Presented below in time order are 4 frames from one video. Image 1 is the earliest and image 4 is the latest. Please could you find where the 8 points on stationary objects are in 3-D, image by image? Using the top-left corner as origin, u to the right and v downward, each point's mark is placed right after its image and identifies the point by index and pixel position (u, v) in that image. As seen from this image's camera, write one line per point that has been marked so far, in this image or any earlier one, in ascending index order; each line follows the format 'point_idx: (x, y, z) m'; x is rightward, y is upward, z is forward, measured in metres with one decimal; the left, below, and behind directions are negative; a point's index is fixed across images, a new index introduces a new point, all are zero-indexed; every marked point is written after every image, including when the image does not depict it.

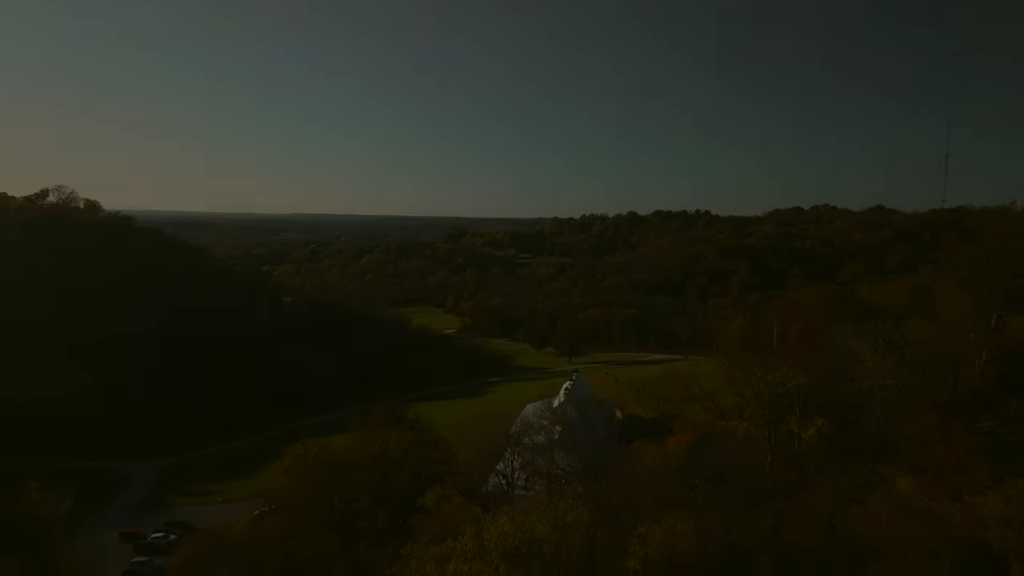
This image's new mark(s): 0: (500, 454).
0: (-0.4, -5.7, +20.1) m
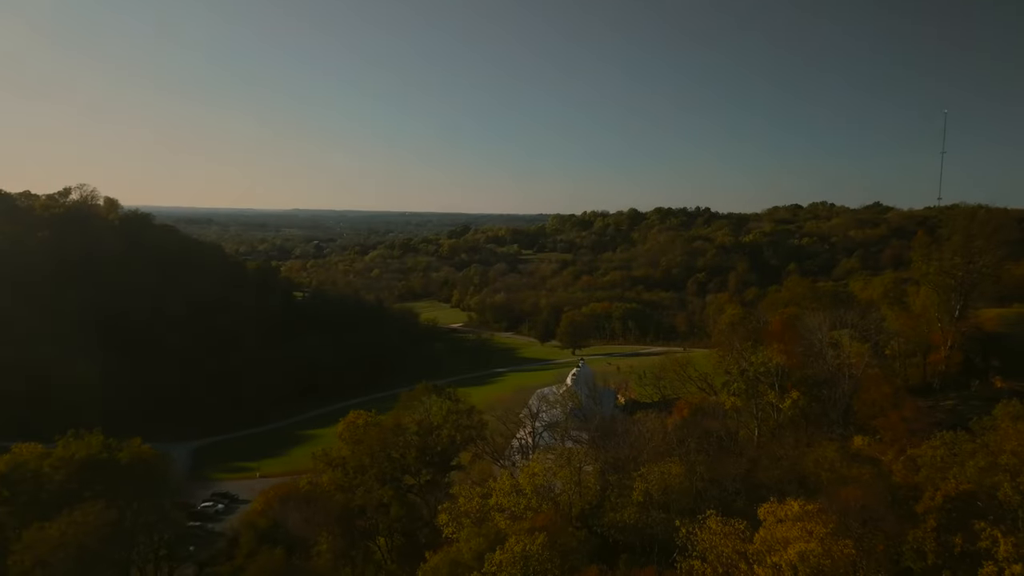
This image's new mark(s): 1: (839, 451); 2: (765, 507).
0: (+0.3, -5.5, +23.0) m
1: (+9.1, -4.6, +16.1) m
2: (+5.4, -4.7, +12.3) m
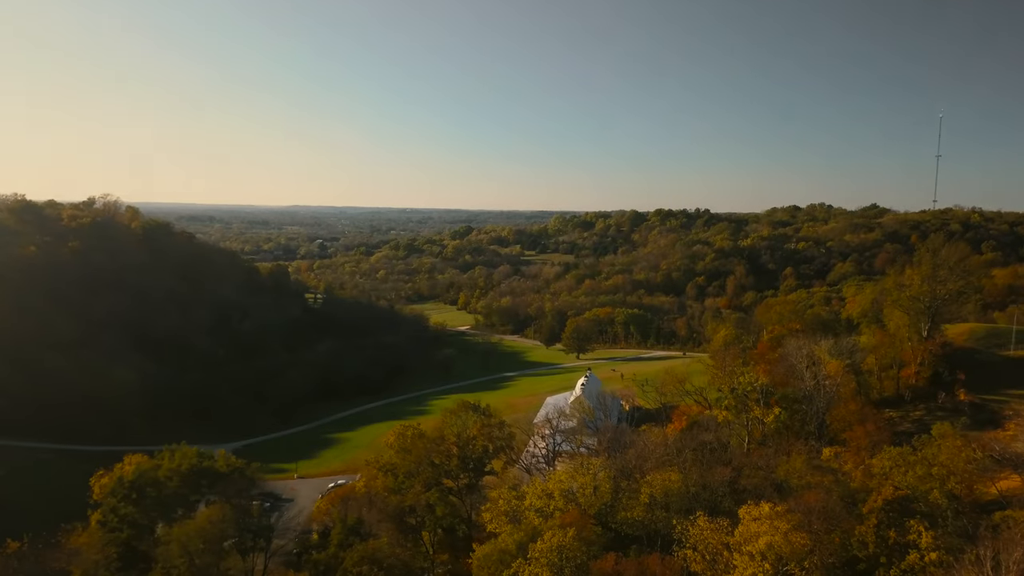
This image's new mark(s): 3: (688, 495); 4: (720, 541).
0: (+1.3, -6.7, +26.4) m
1: (+10.0, -5.9, +19.4) m
2: (+6.4, -6.0, +15.7) m
3: (+5.5, -6.5, +18.1) m
4: (+5.4, -6.5, +14.9) m
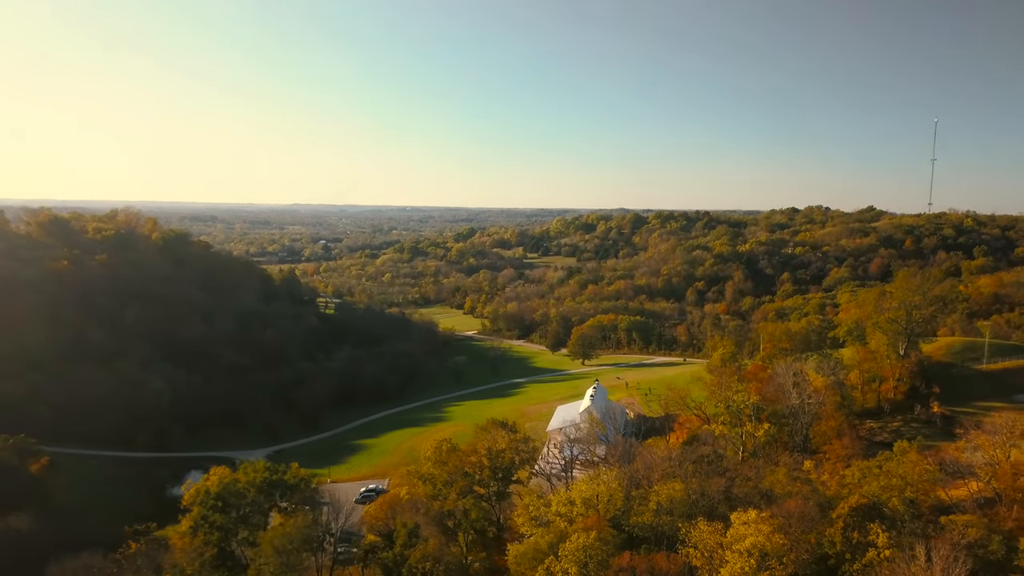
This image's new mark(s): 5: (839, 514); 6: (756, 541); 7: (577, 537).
0: (+2.3, -8.1, +29.7) m
1: (+11.1, -7.3, +22.7) m
2: (+7.4, -7.5, +19.0) m
3: (+6.5, -8.0, +21.4) m
4: (+6.4, -8.0, +18.2) m
5: (+11.1, -7.6, +19.4) m
6: (+7.3, -7.5, +17.1) m
7: (+2.0, -8.0, +18.5) m
